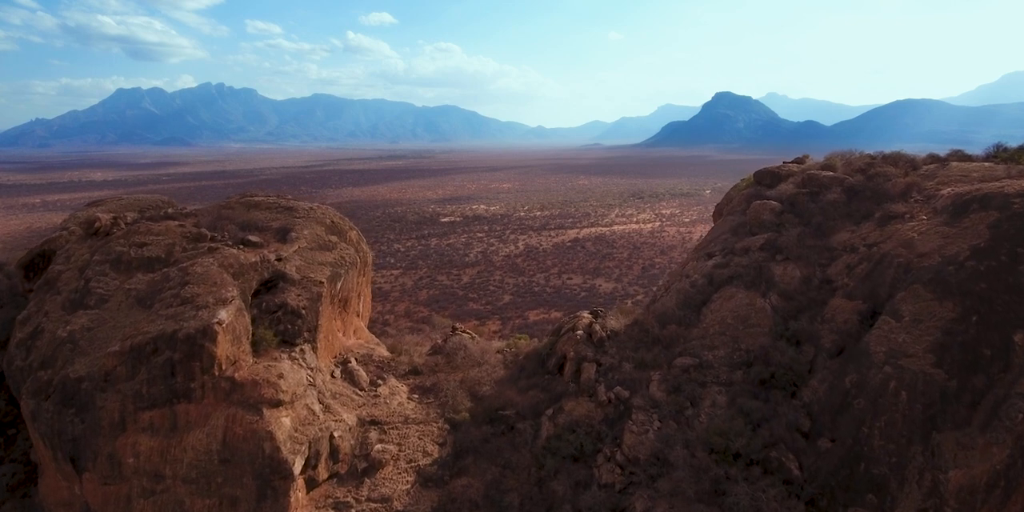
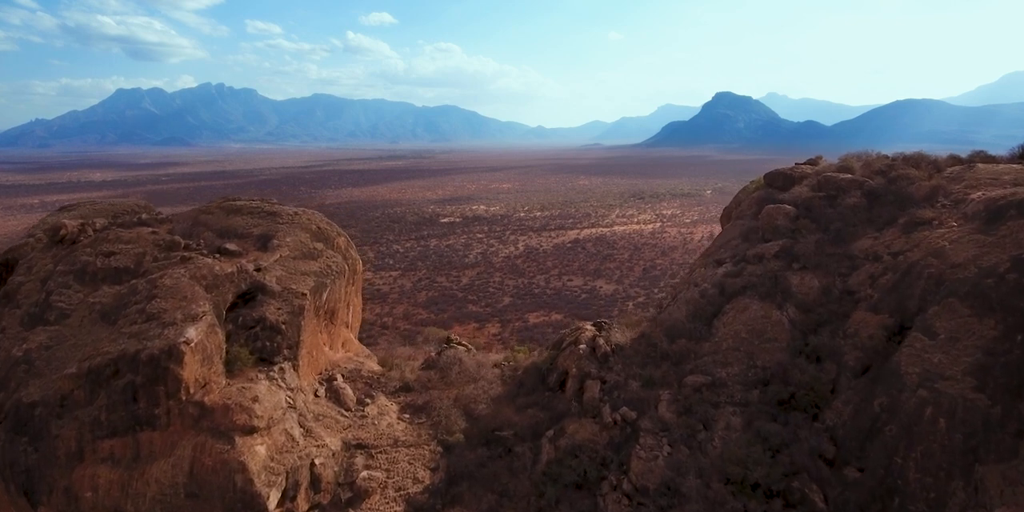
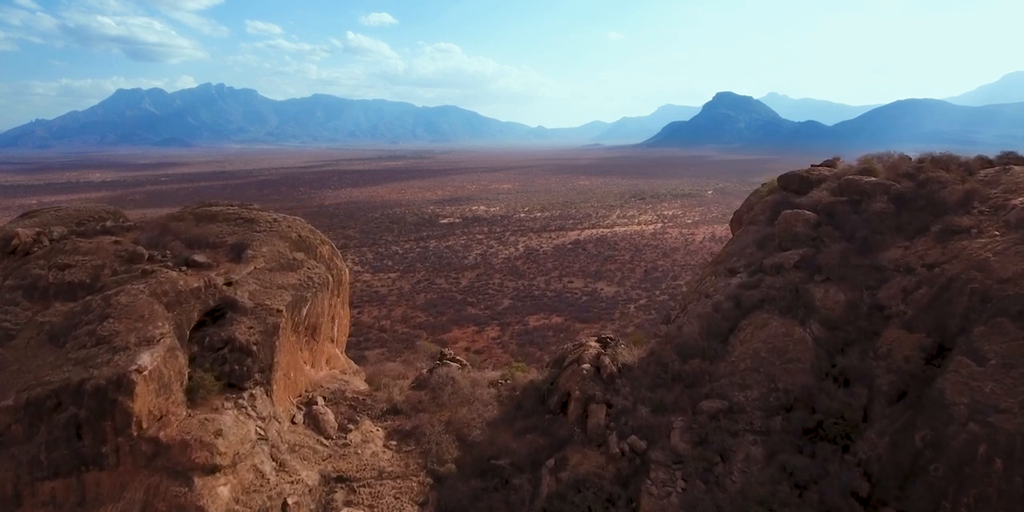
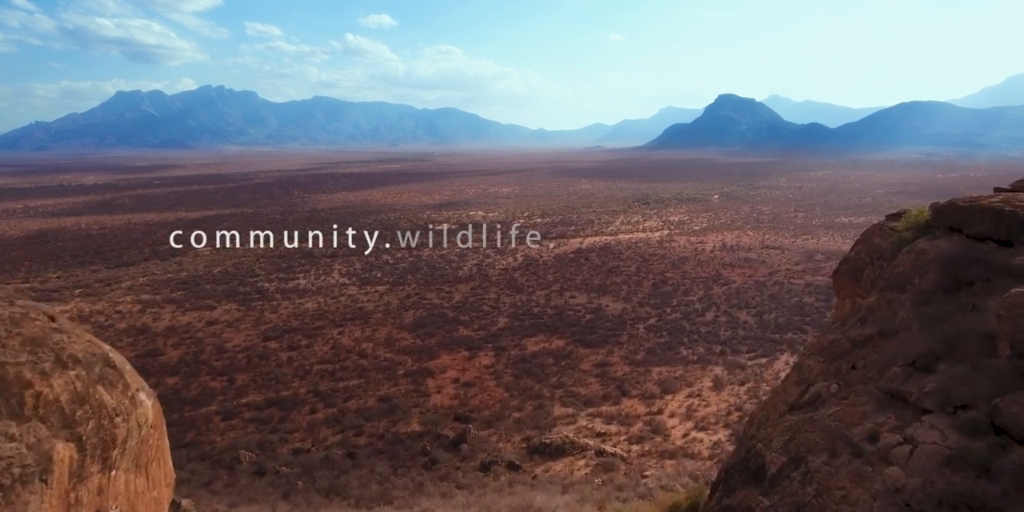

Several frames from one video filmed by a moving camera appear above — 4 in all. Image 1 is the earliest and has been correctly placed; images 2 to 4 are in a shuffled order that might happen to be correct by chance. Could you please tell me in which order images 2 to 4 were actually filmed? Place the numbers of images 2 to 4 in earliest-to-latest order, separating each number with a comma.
2, 3, 4
